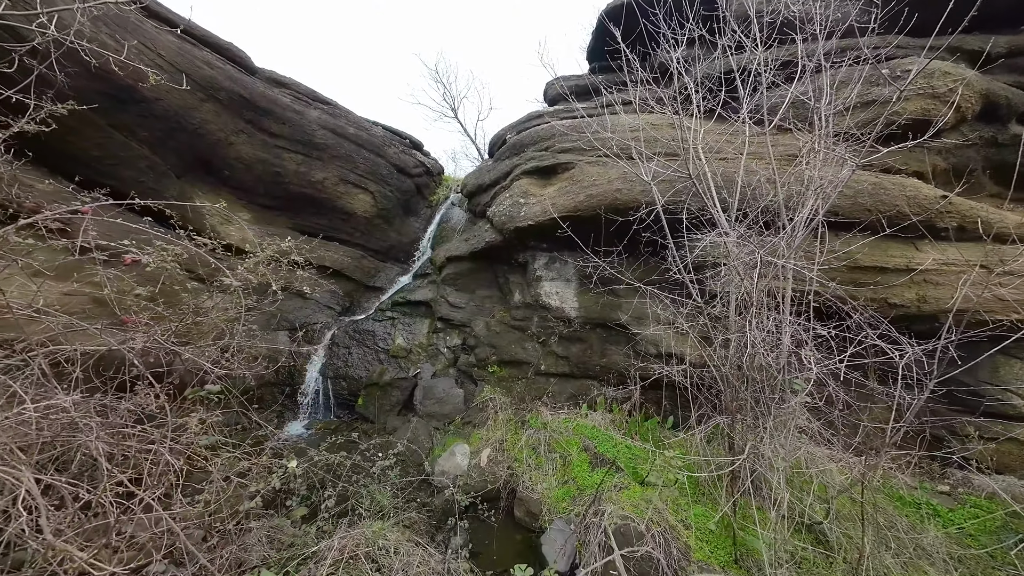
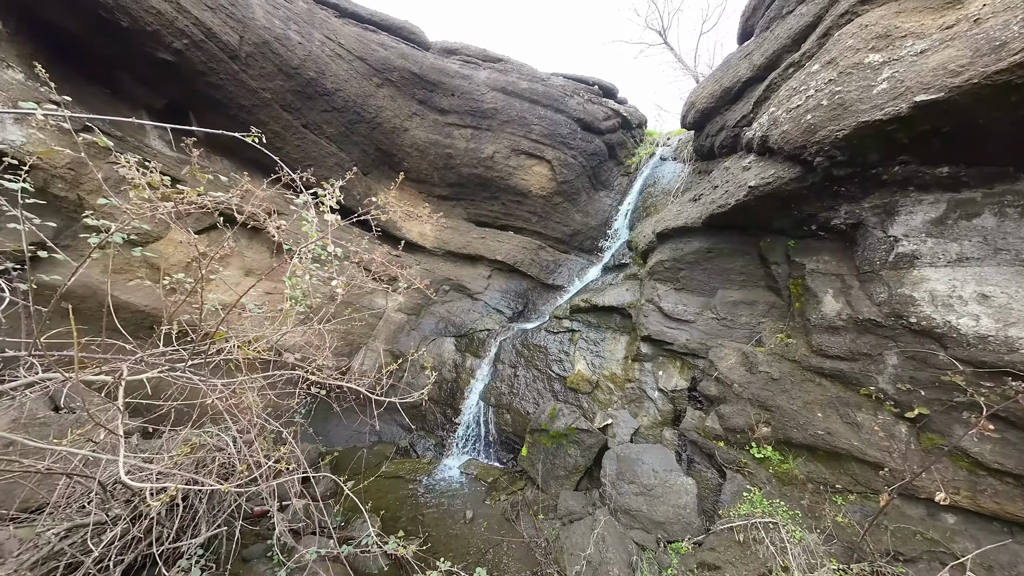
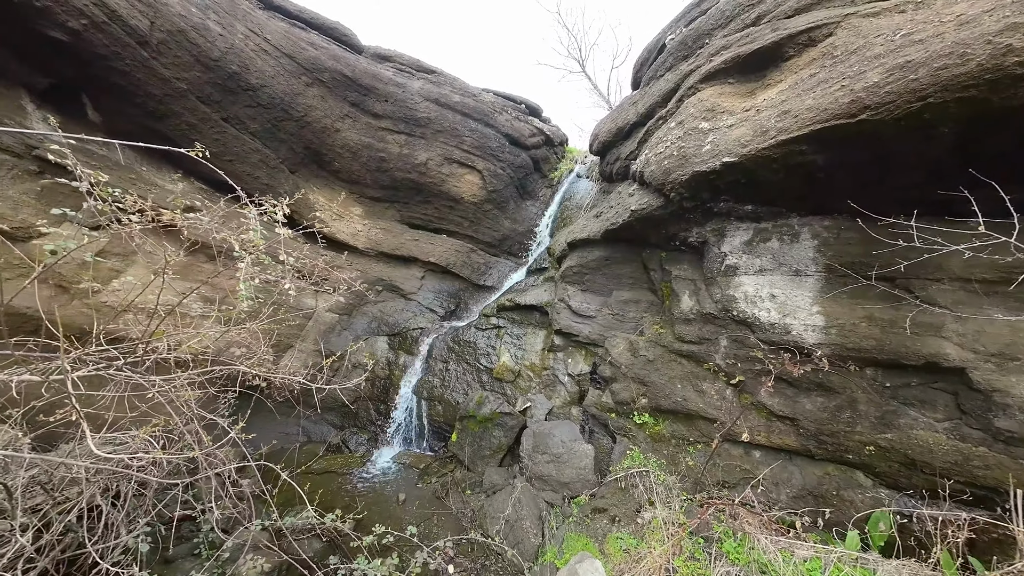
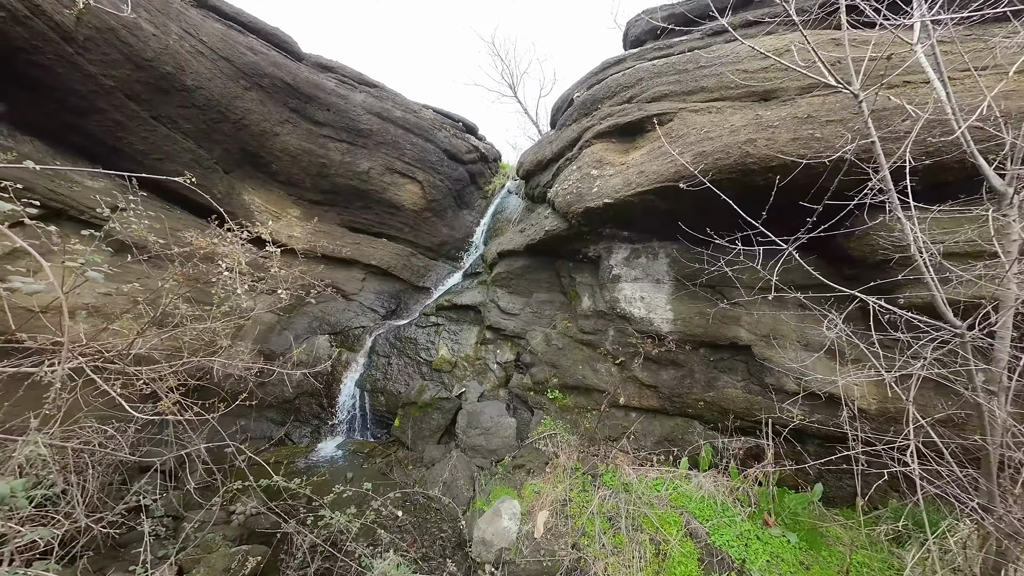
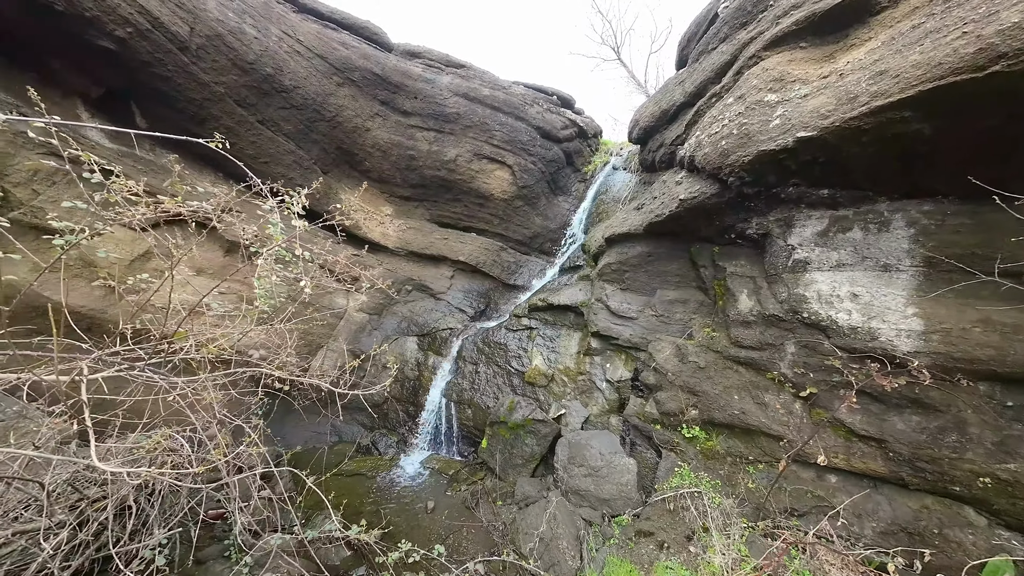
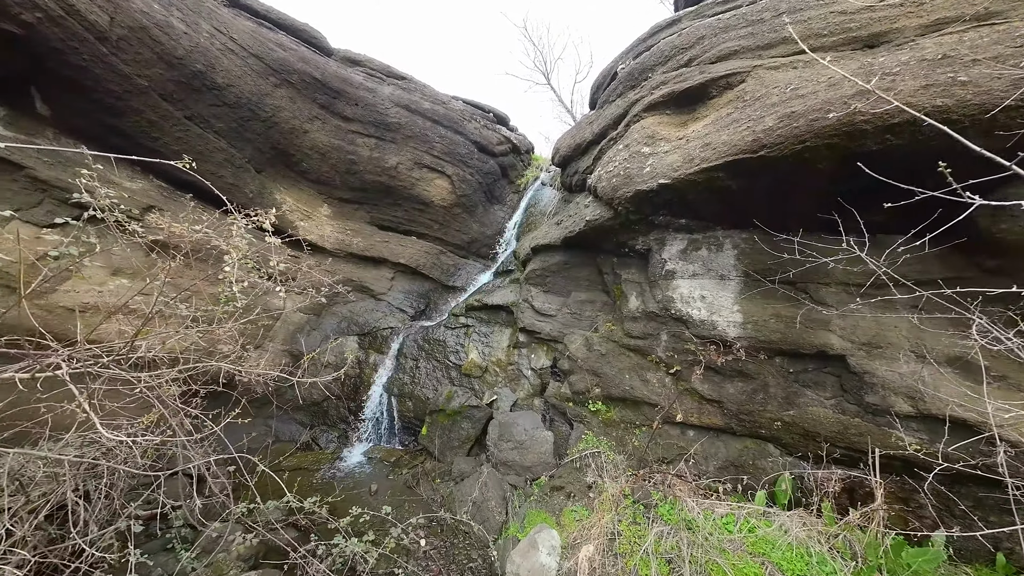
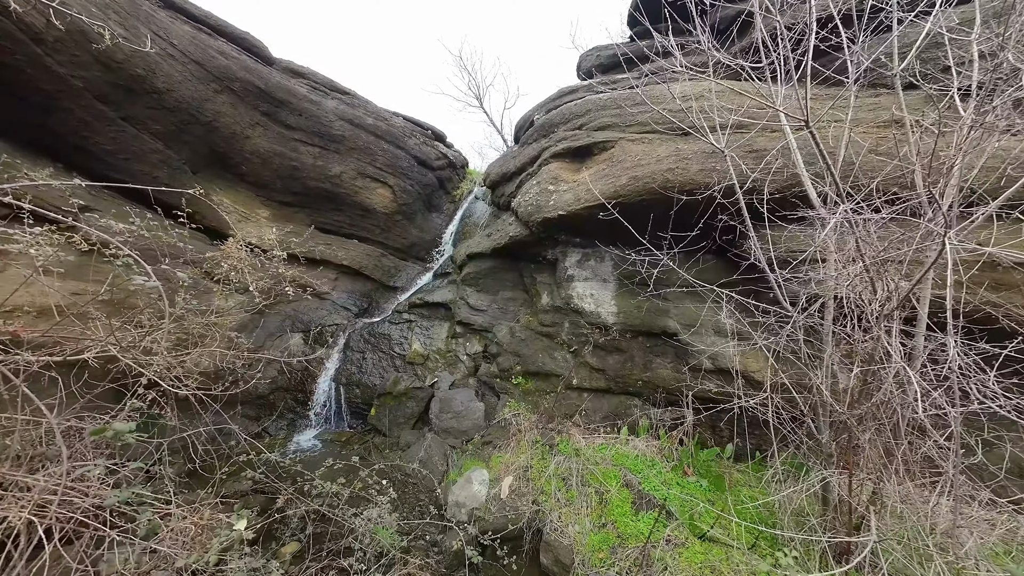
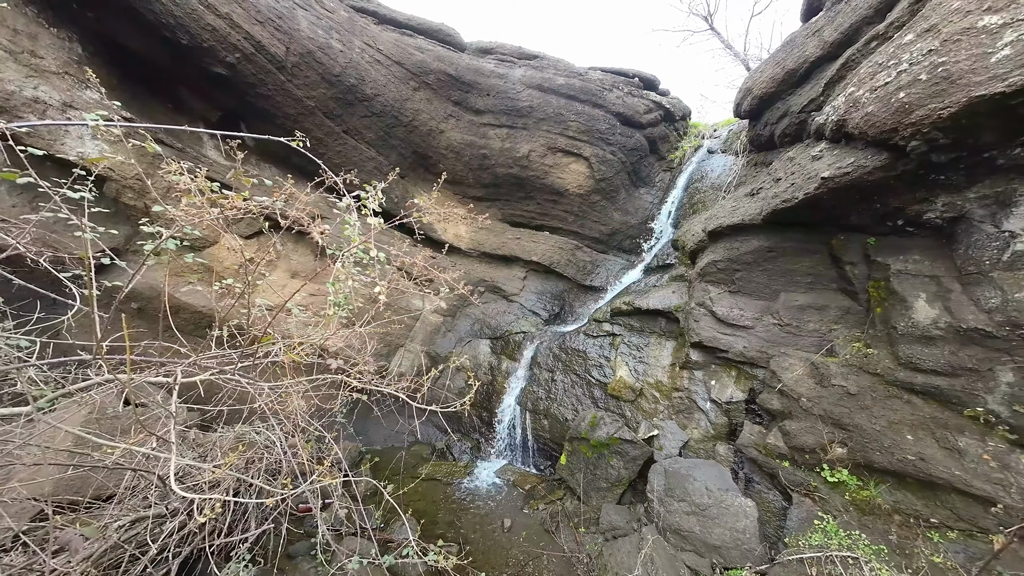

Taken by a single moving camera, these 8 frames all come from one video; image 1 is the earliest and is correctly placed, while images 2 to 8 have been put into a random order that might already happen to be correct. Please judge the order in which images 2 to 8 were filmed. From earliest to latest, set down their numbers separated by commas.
7, 4, 6, 3, 5, 2, 8
